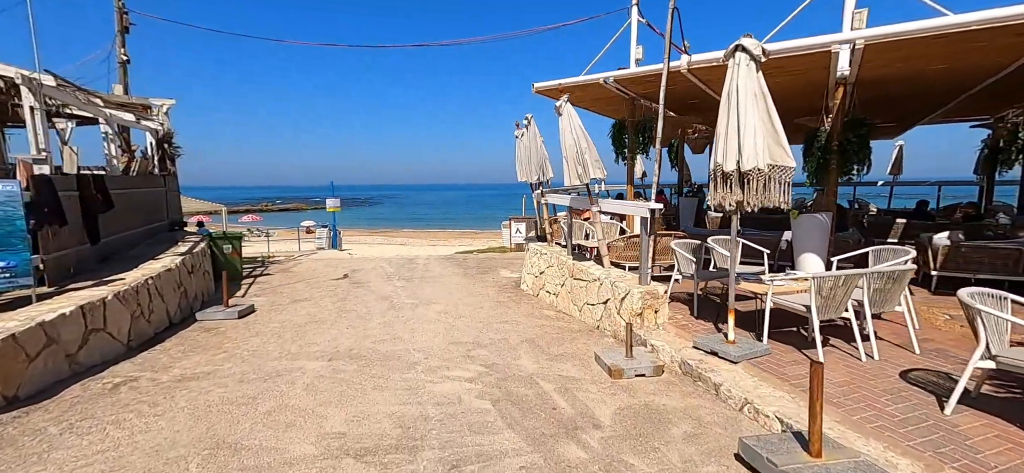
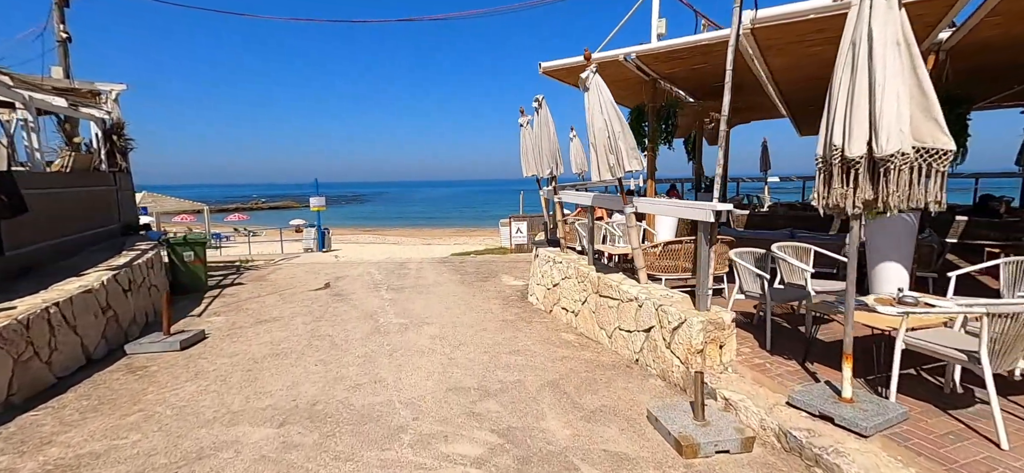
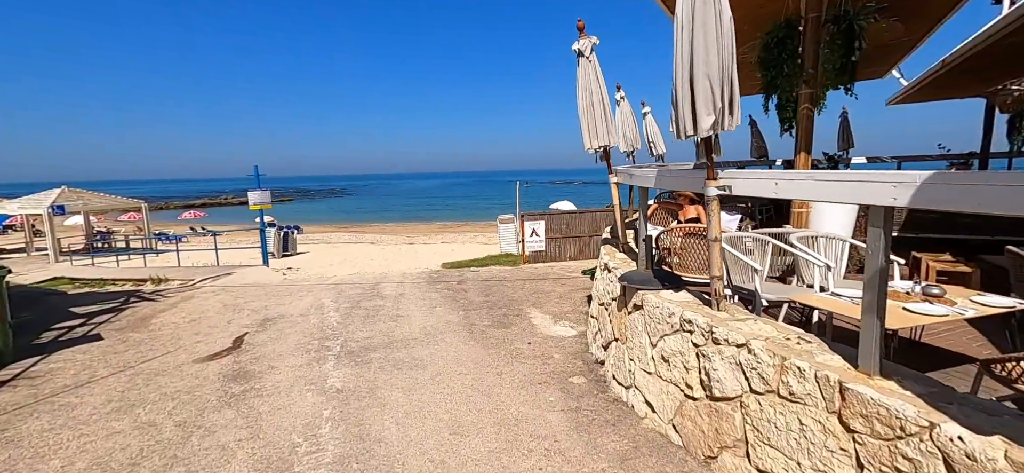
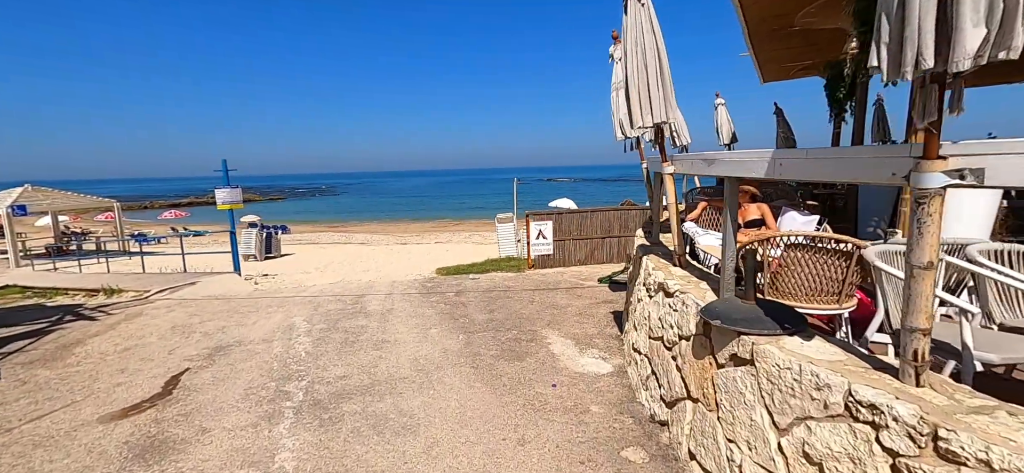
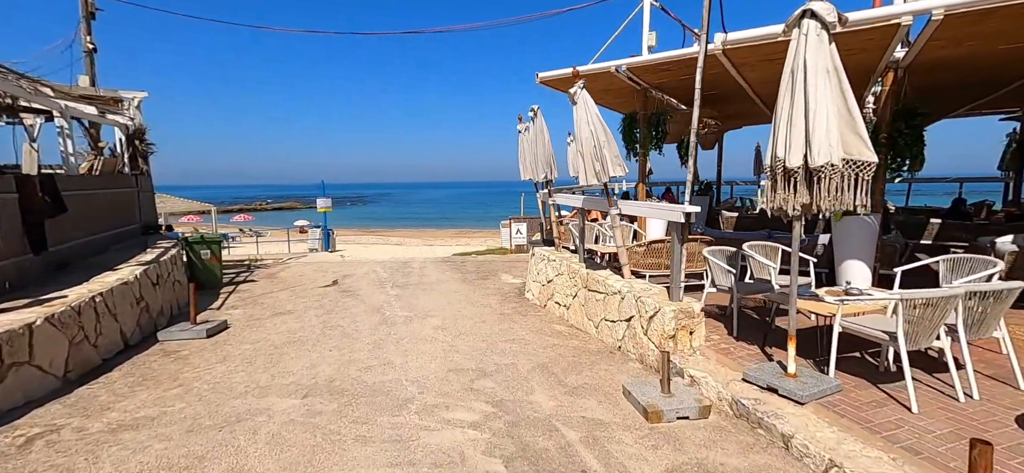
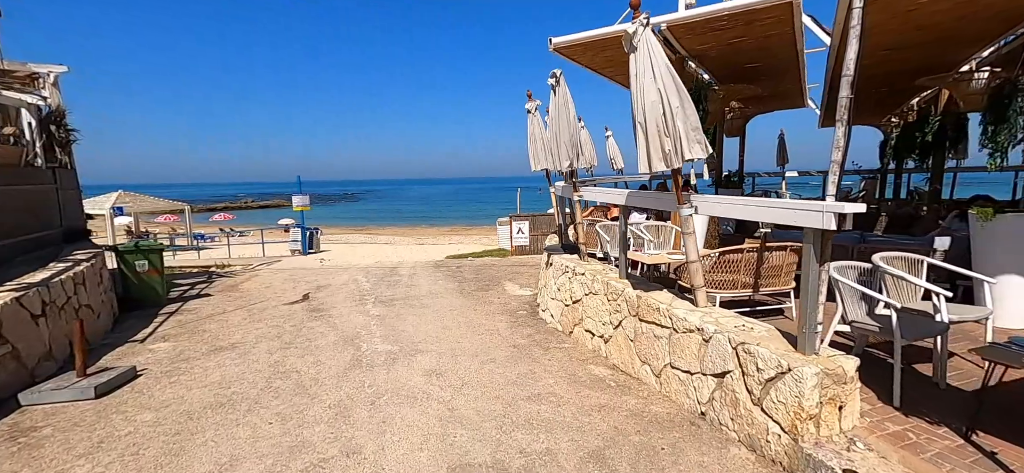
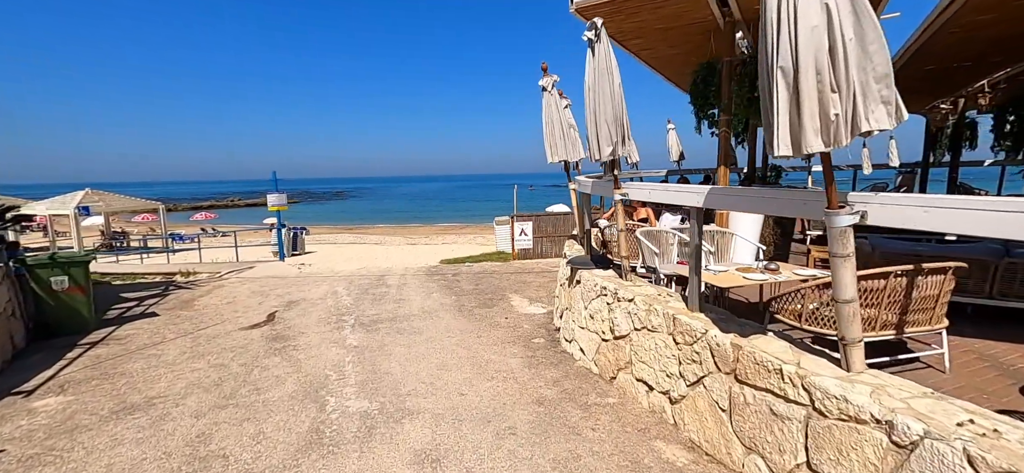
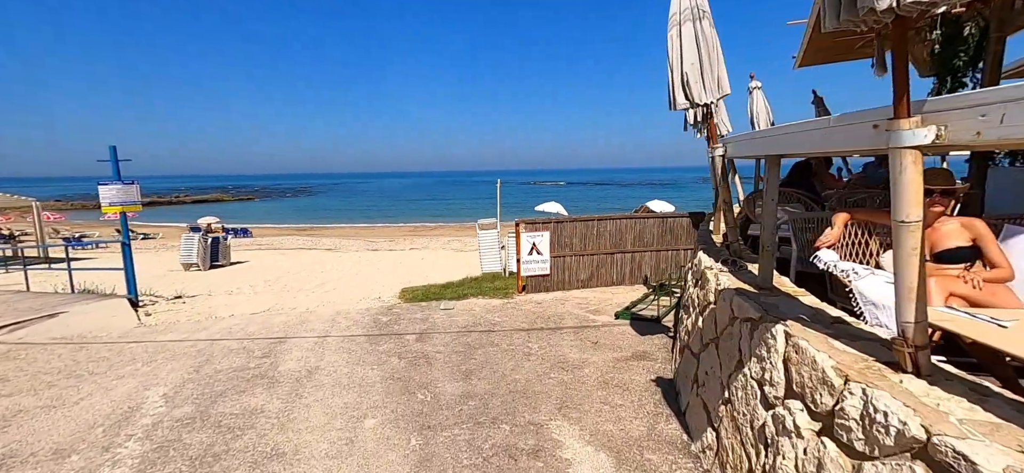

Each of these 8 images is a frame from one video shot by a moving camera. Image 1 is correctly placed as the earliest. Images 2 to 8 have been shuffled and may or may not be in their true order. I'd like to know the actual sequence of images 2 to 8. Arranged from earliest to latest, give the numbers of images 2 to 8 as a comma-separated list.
5, 2, 6, 7, 3, 4, 8
